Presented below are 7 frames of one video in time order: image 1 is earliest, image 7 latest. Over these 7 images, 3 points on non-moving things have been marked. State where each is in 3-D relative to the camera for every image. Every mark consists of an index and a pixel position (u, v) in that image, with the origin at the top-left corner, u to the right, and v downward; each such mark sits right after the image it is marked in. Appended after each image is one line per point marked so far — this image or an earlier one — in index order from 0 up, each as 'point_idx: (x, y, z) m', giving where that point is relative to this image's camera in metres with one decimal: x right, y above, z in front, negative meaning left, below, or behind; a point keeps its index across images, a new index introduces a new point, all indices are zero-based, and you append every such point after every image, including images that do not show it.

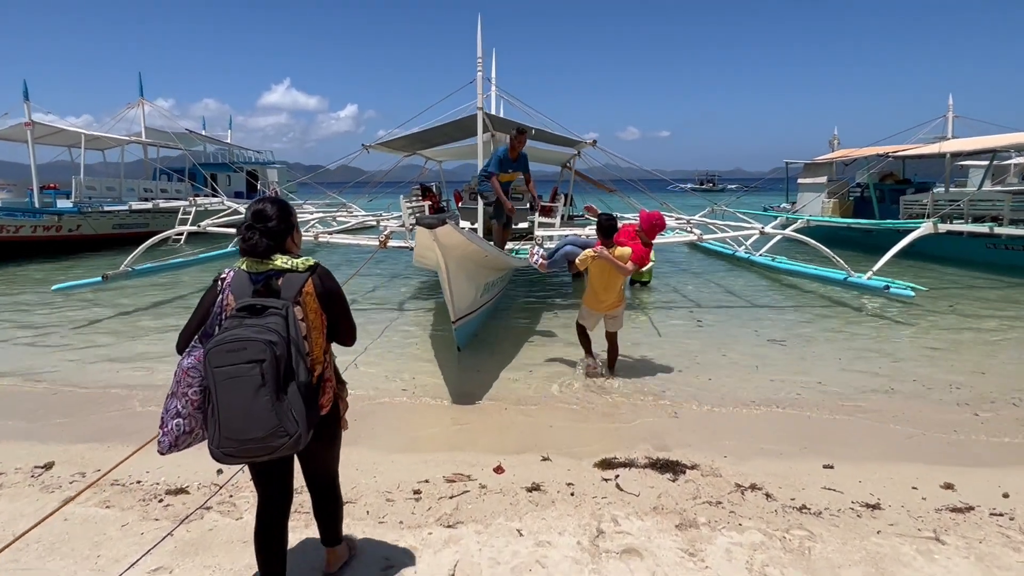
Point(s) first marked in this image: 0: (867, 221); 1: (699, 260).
0: (+8.2, +1.5, +14.1) m
1: (+4.3, +0.6, +13.9) m
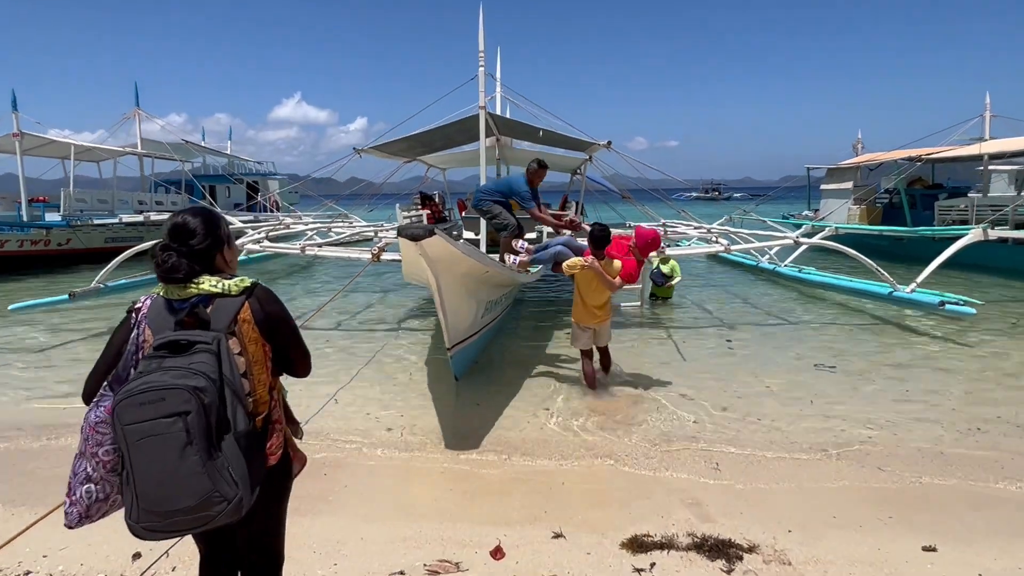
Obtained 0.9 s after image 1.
0: (+8.4, +1.2, +13.1) m
1: (+4.4, +0.3, +12.9) m
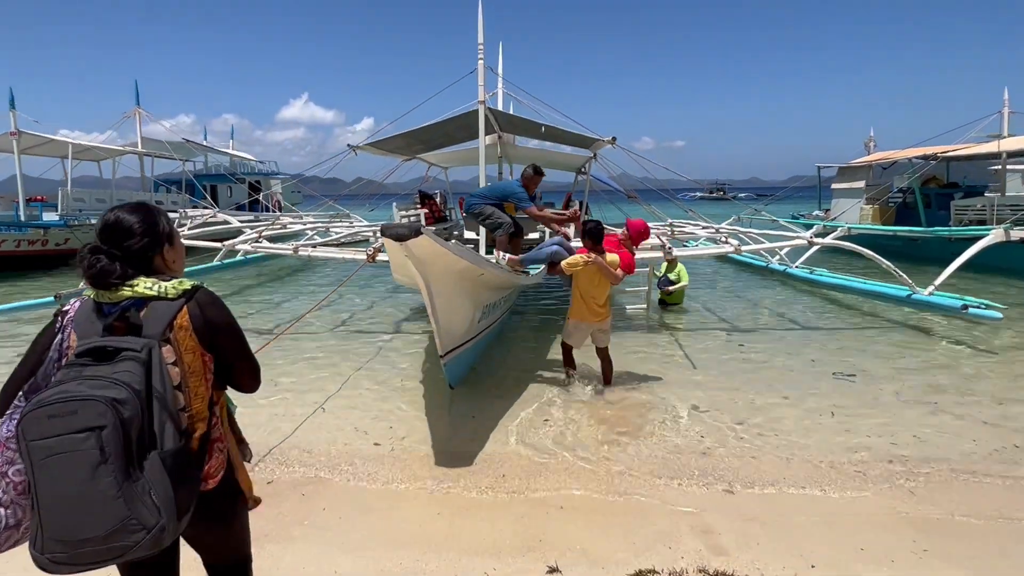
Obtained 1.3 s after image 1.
0: (+8.5, +1.2, +12.7) m
1: (+4.5, +0.3, +12.6) m
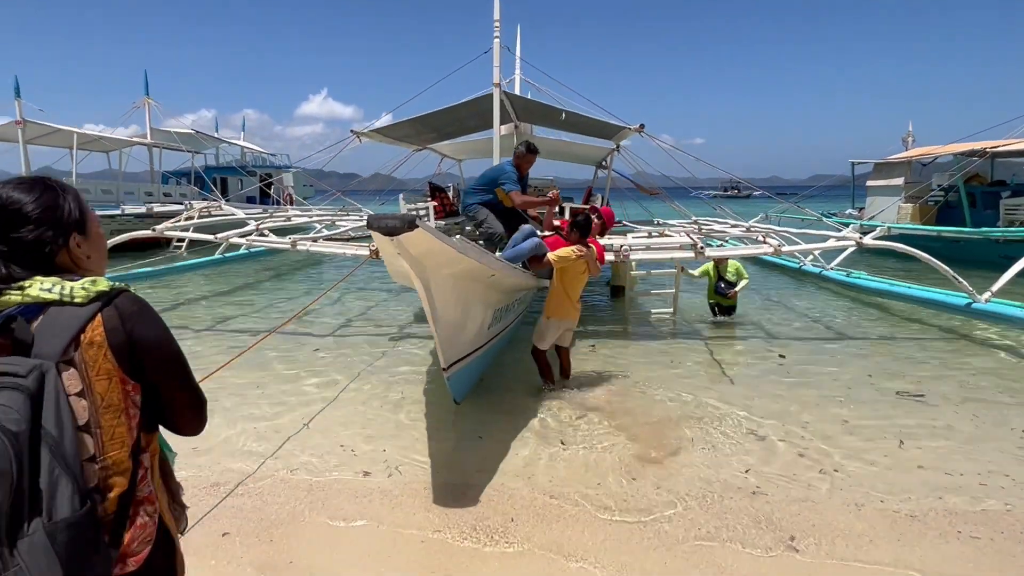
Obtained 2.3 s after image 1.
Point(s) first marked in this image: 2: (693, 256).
0: (+8.8, +1.1, +11.8) m
1: (+4.8, +0.2, +11.8) m
2: (+2.1, +0.4, +7.1) m
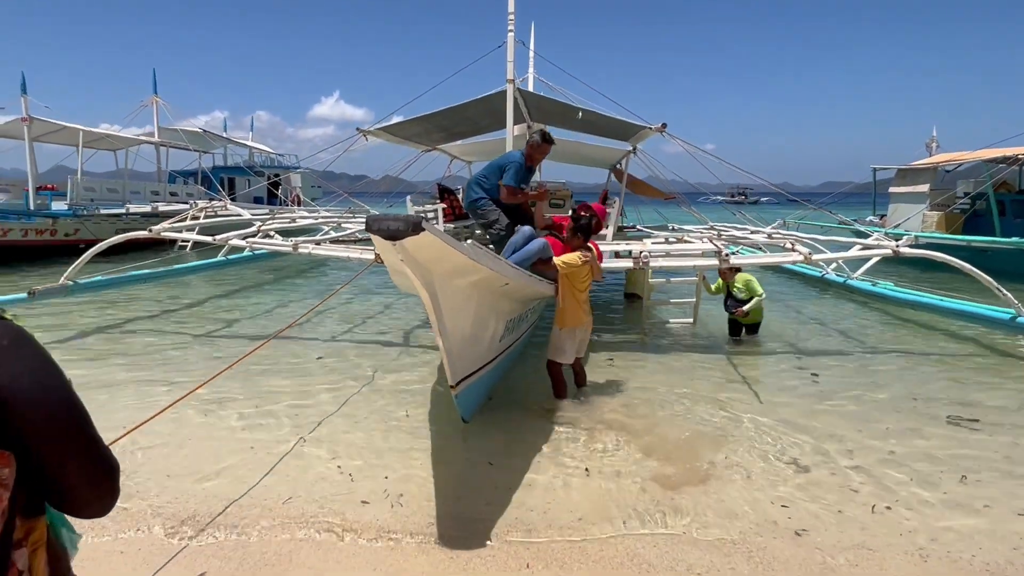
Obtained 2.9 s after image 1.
0: (+9.0, +0.9, +11.3) m
1: (+5.0, +0.1, +11.3) m
2: (+2.3, +0.3, +6.7) m
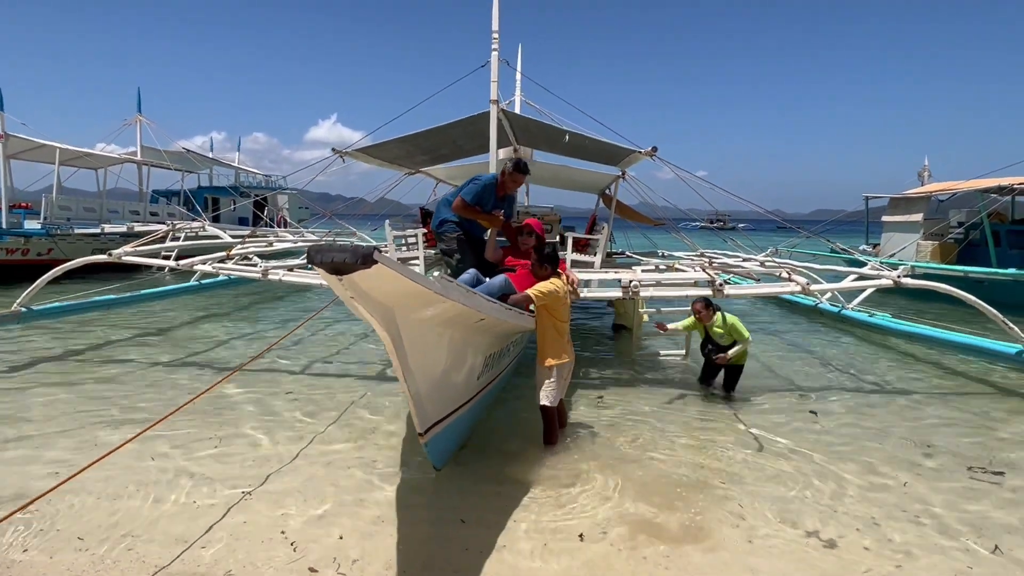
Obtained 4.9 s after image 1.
0: (+8.7, +0.3, +11.0) m
1: (+4.7, -0.5, +11.0) m
2: (+2.1, -0.1, +6.4) m
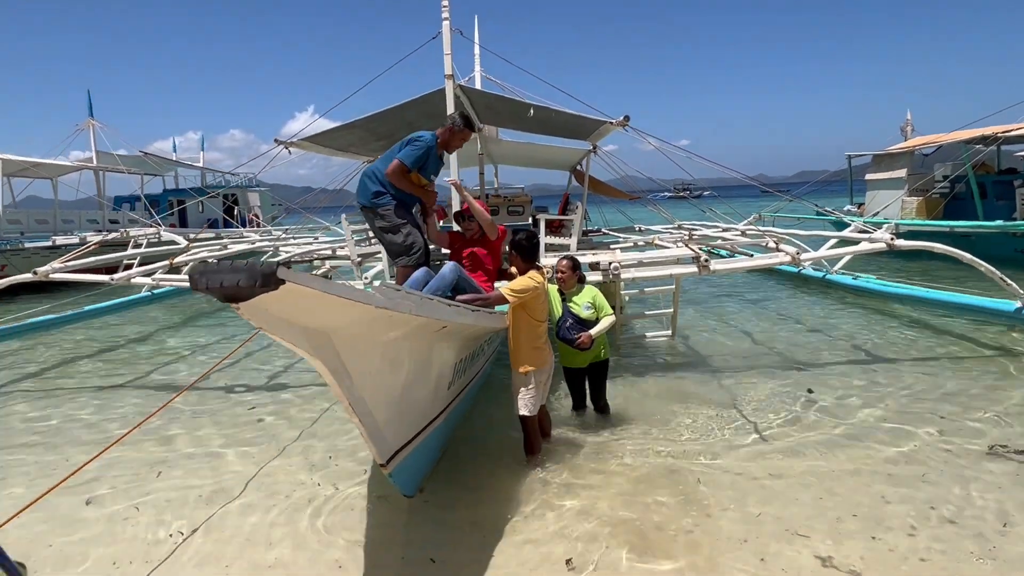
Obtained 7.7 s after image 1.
0: (+8.3, +1.1, +10.7) m
1: (+4.4, +0.1, +10.6) m
2: (+1.8, +0.1, +5.9) m
